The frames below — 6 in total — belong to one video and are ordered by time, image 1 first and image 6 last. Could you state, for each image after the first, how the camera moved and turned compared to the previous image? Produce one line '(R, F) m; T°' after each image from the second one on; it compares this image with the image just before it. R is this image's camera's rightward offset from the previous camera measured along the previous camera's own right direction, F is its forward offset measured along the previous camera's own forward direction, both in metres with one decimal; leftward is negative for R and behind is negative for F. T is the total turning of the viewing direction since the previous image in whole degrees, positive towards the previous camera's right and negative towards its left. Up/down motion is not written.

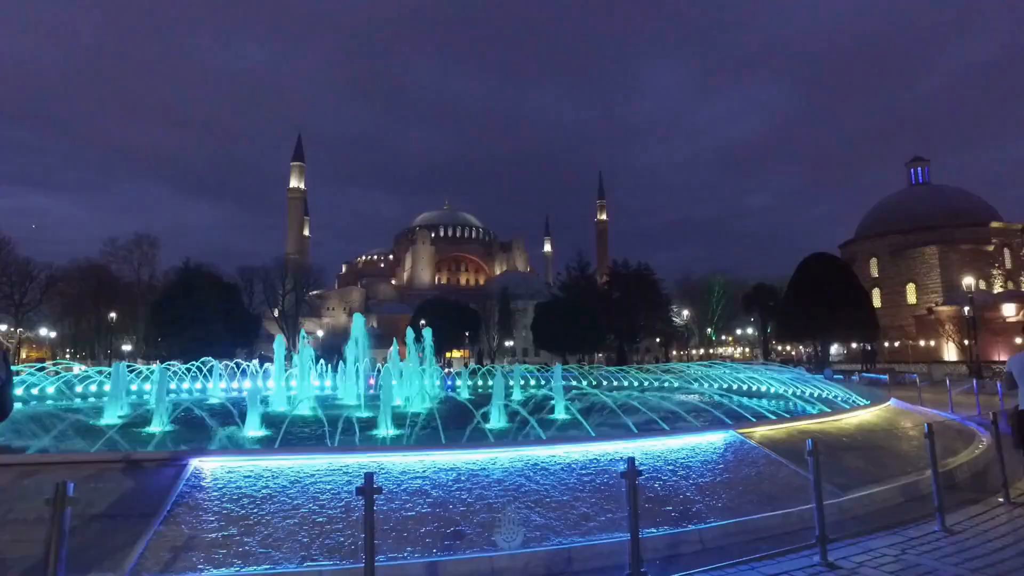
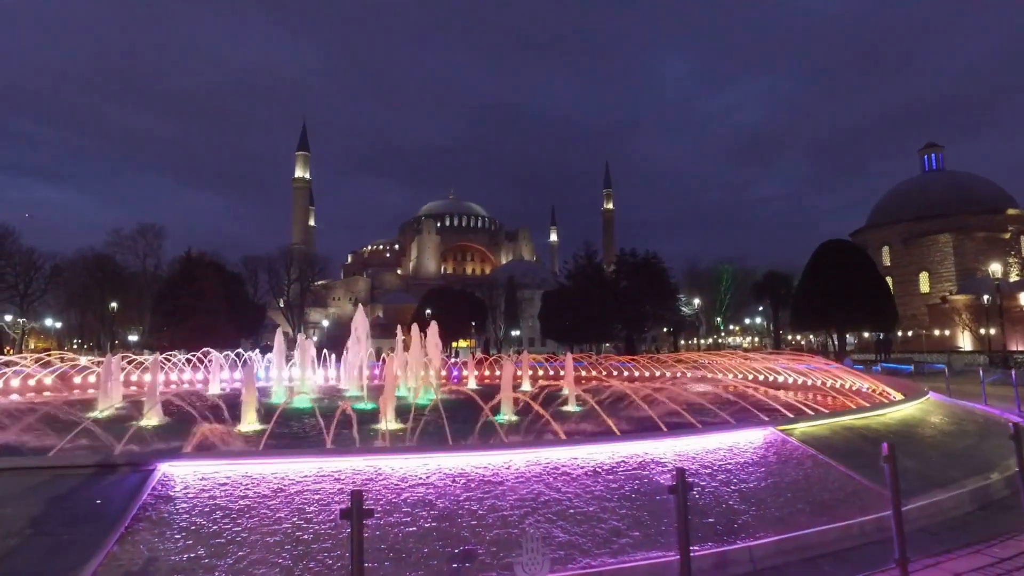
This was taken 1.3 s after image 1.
(-0.1, +0.8) m; 0°
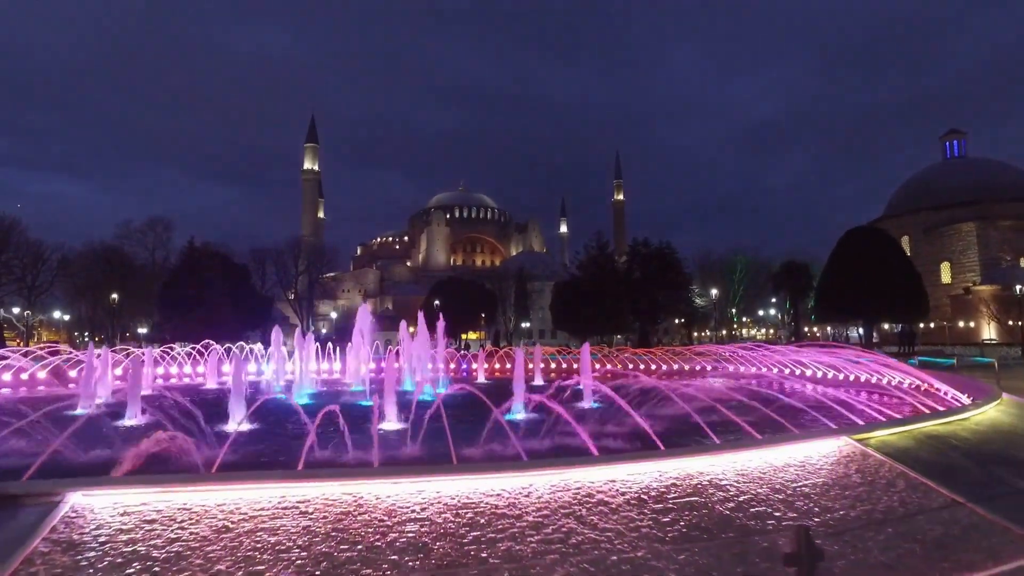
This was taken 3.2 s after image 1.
(-0.1, +1.2) m; -1°
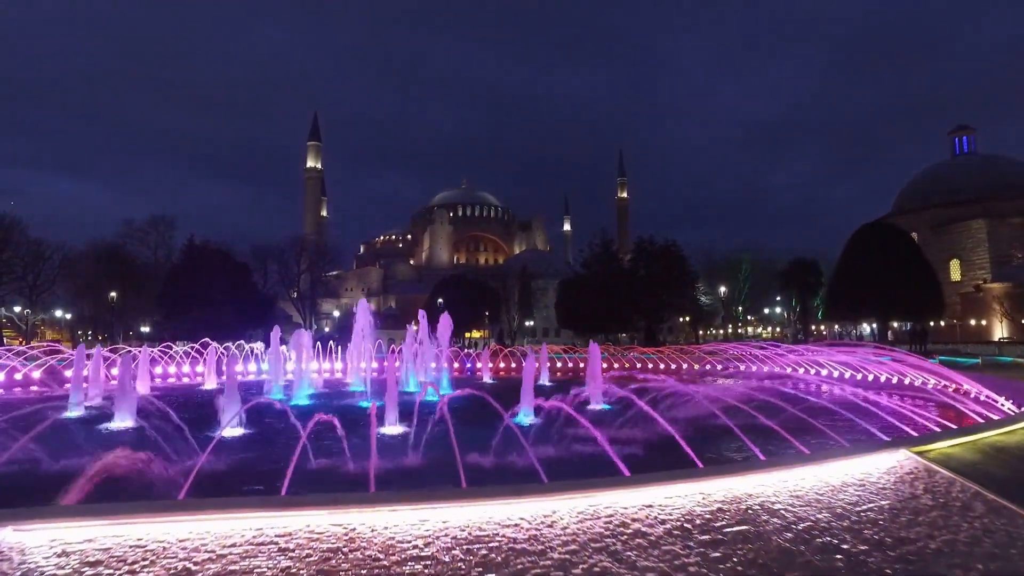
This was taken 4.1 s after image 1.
(-0.1, +0.7) m; 0°
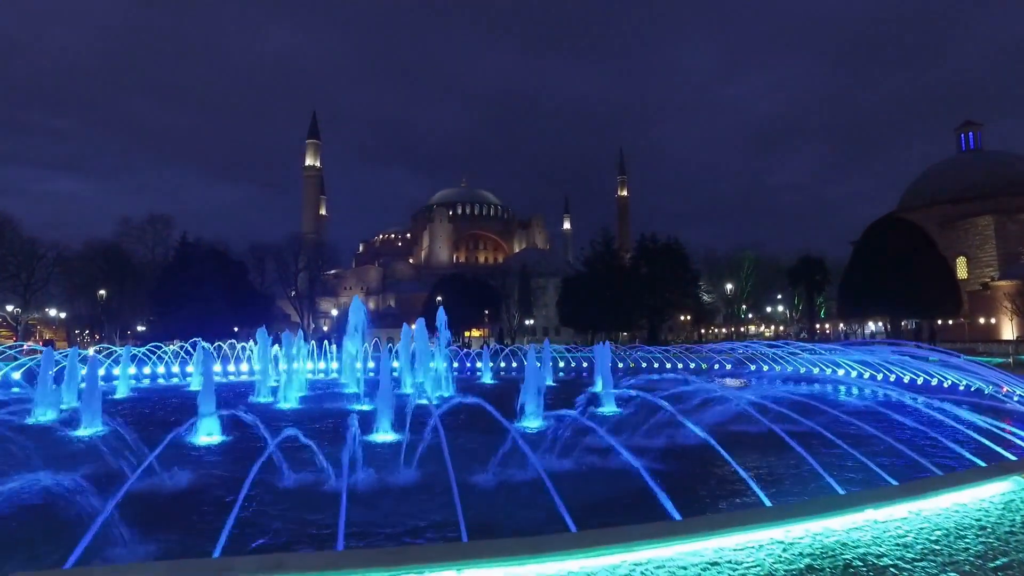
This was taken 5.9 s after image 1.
(-0.1, +1.0) m; 0°
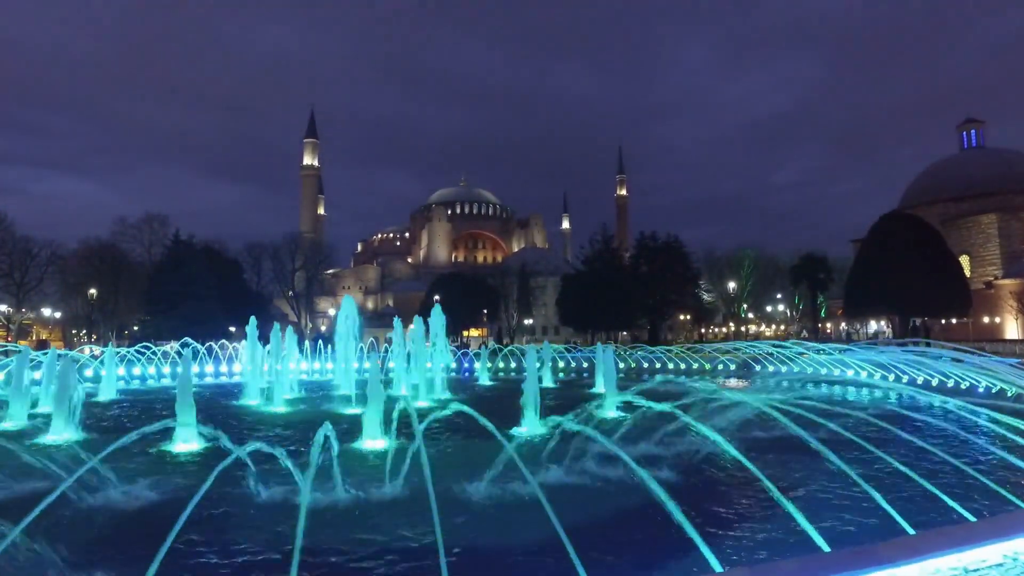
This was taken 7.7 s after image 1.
(0.0, +0.6) m; 0°
